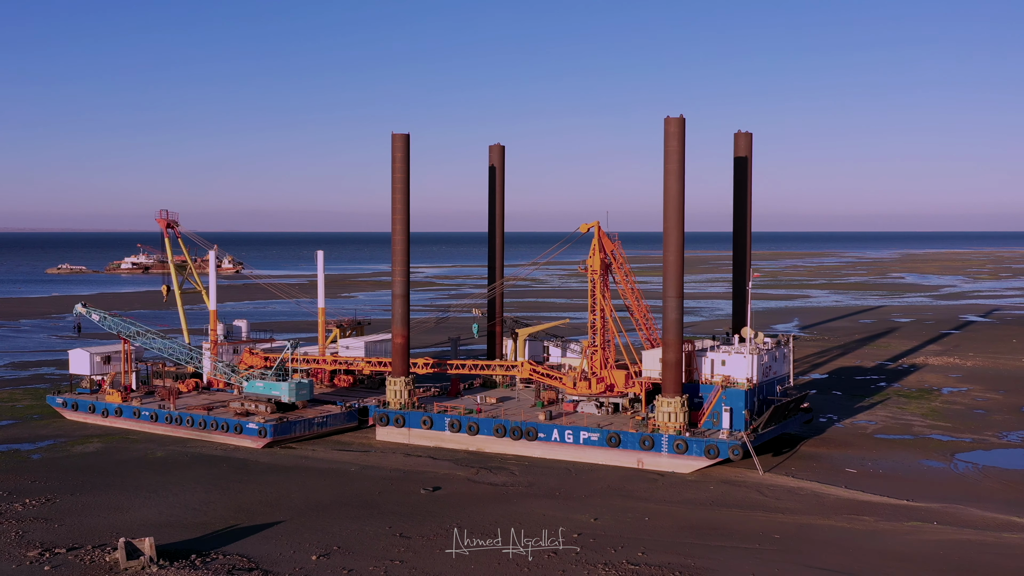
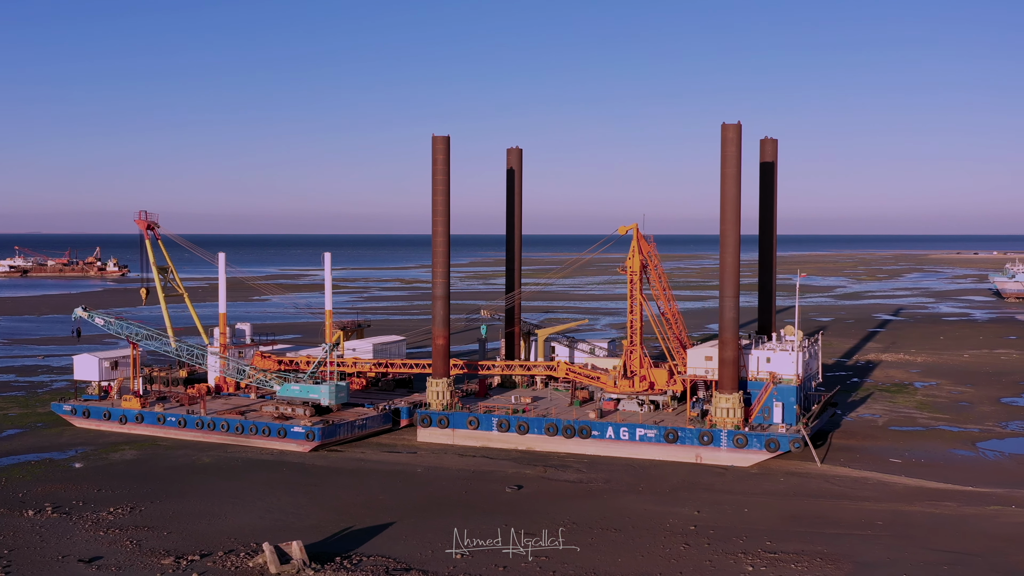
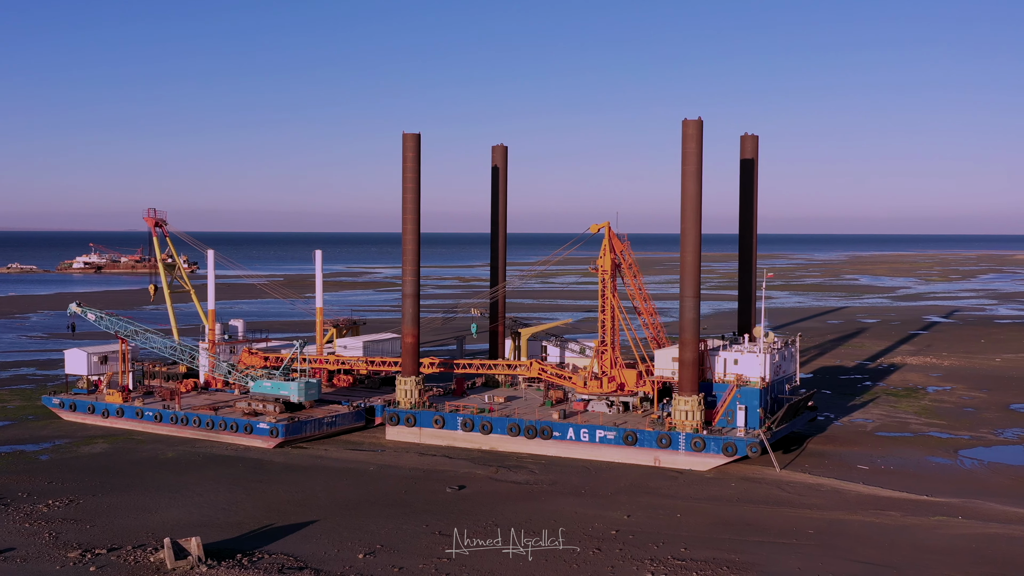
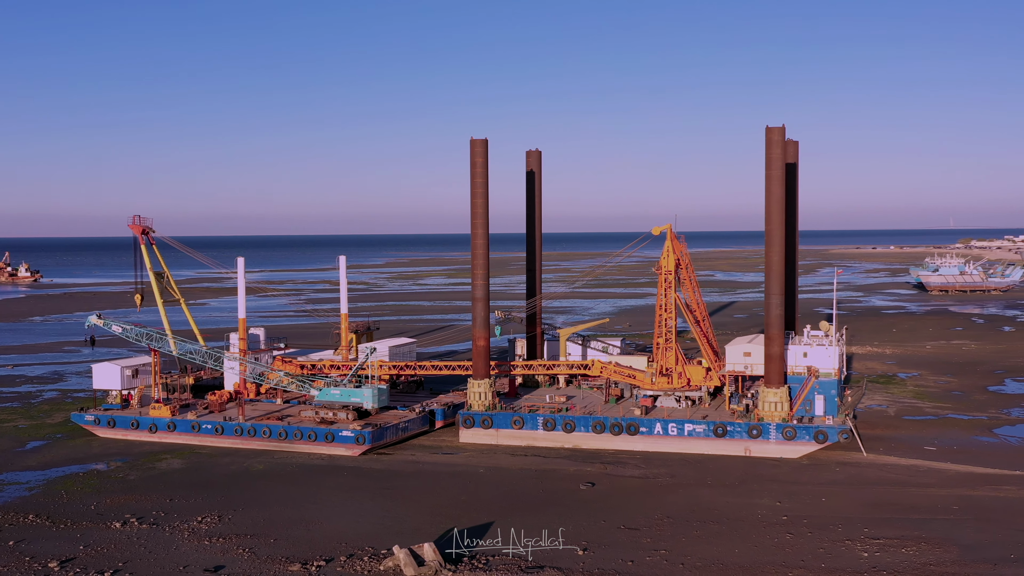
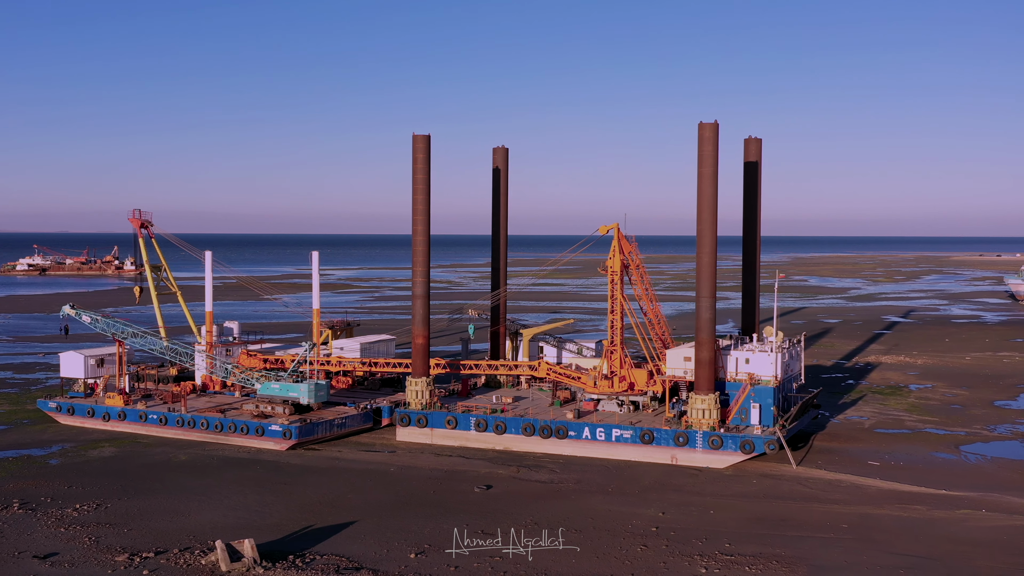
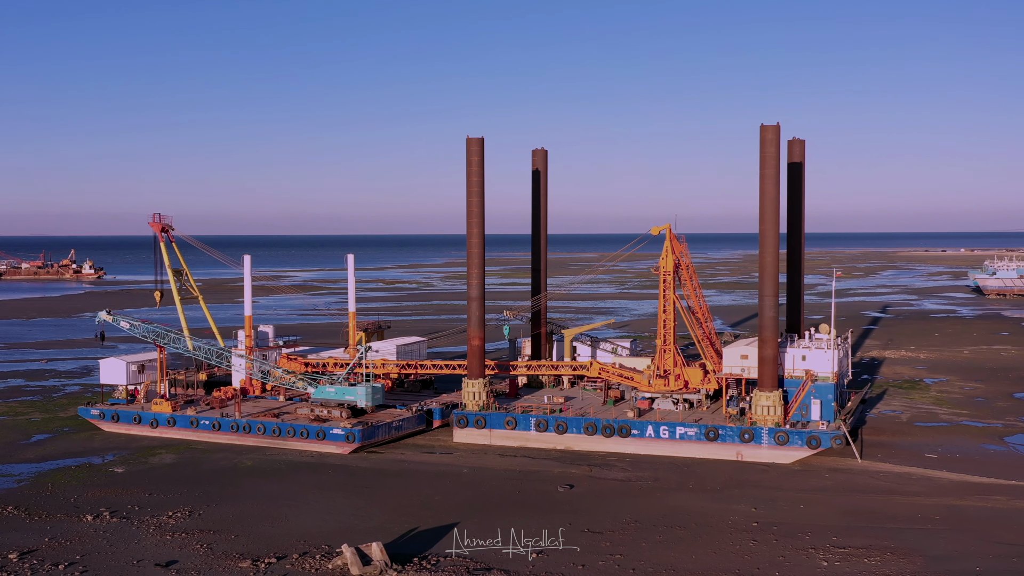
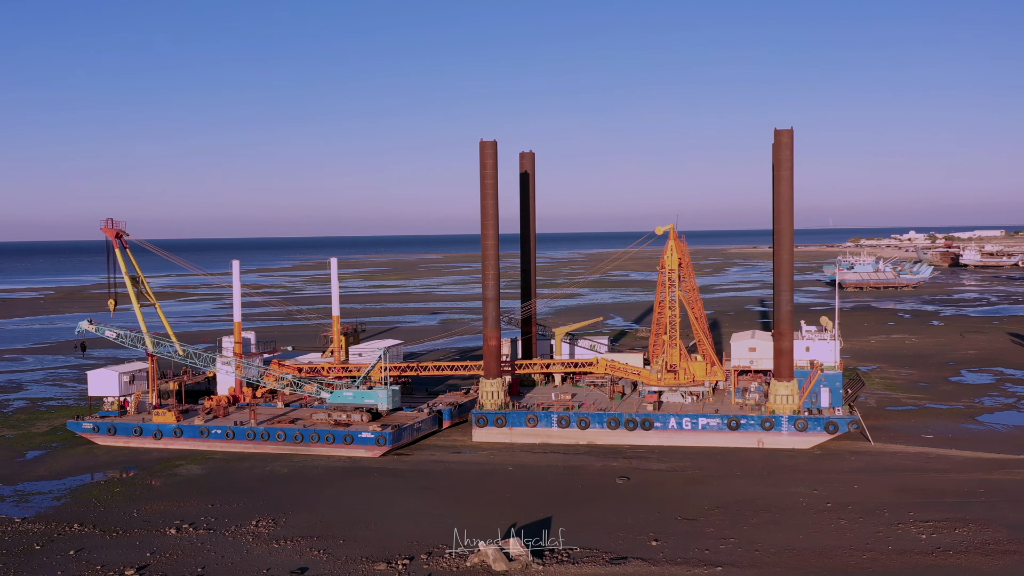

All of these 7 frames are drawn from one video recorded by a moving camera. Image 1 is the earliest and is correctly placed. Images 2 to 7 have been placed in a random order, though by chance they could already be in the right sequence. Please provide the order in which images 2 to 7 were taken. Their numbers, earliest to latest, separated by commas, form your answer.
3, 5, 2, 6, 4, 7
